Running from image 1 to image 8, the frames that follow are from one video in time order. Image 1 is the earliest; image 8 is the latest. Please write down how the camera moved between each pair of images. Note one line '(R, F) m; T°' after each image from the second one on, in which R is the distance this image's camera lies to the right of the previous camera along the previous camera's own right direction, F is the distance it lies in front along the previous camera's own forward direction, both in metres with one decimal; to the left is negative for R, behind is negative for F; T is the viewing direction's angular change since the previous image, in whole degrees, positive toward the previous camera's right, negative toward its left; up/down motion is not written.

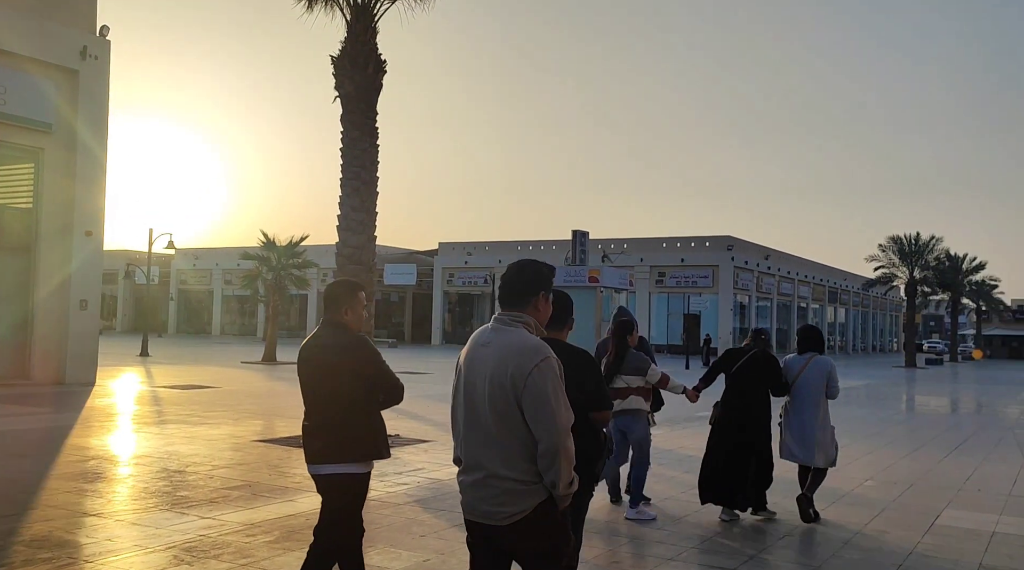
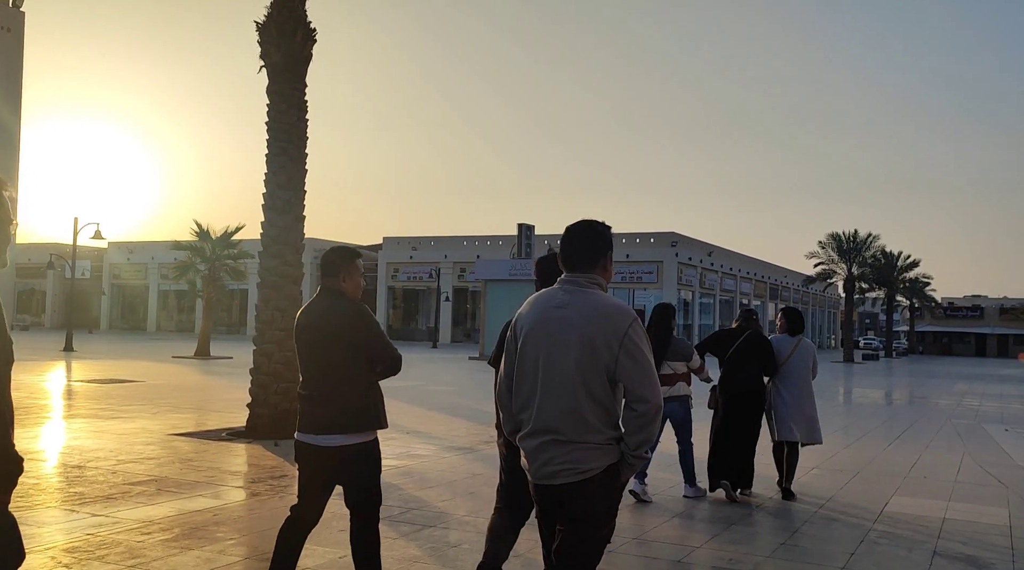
(+0.1, +0.4) m; +3°
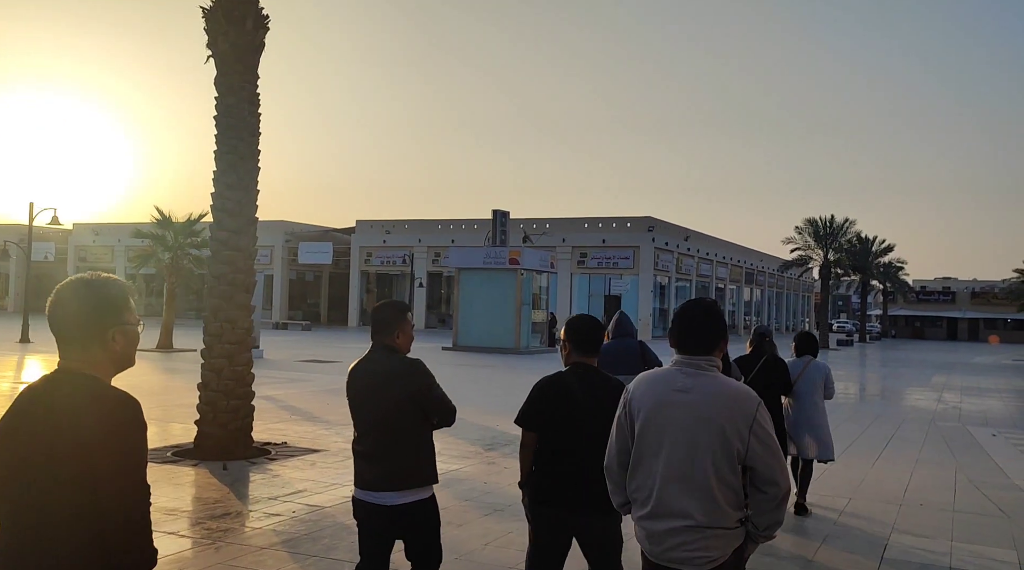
(+0.1, +0.7) m; +1°
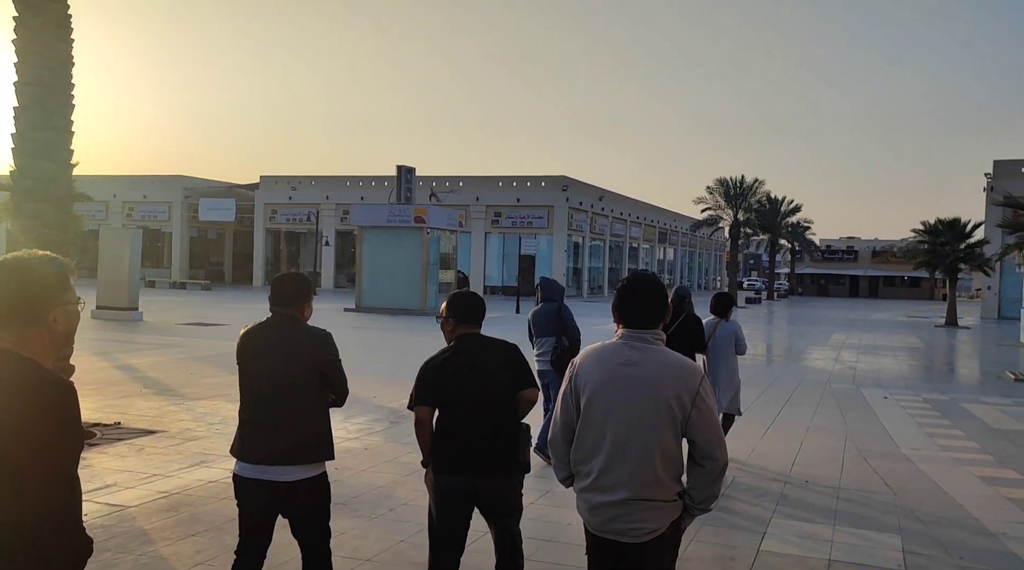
(+0.5, +0.8) m; +5°
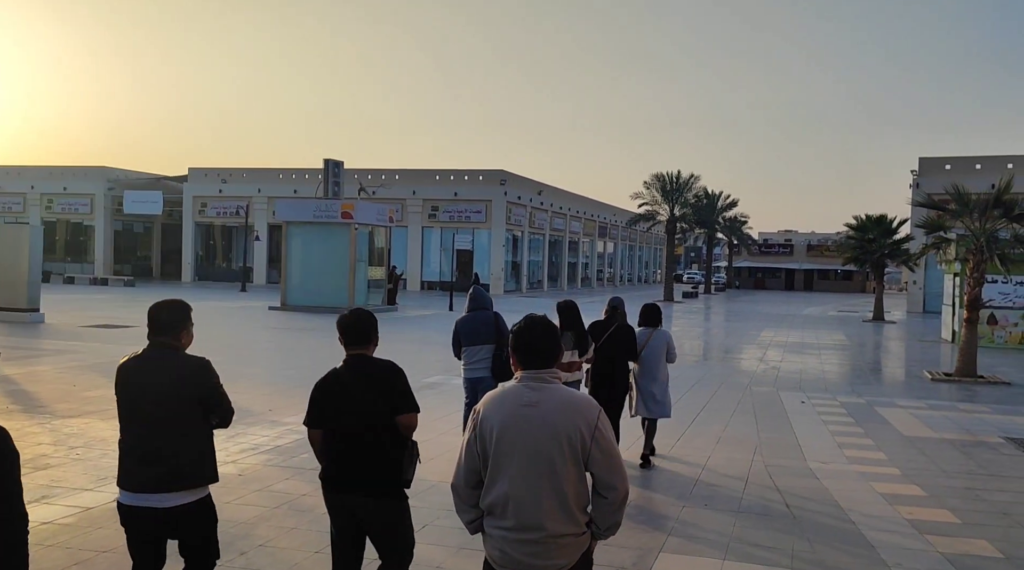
(+0.5, +0.5) m; +3°
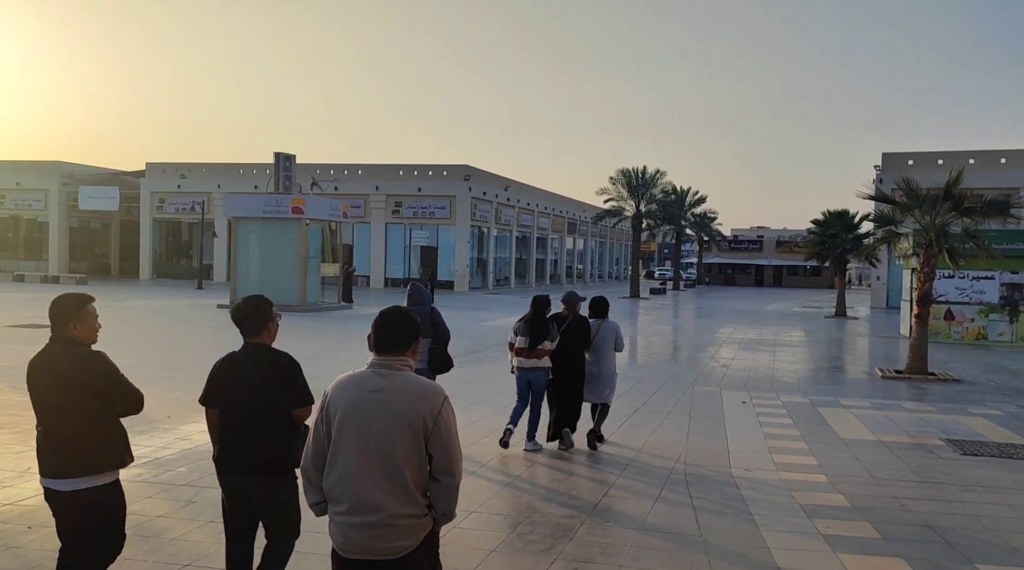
(+0.6, +0.6) m; +1°
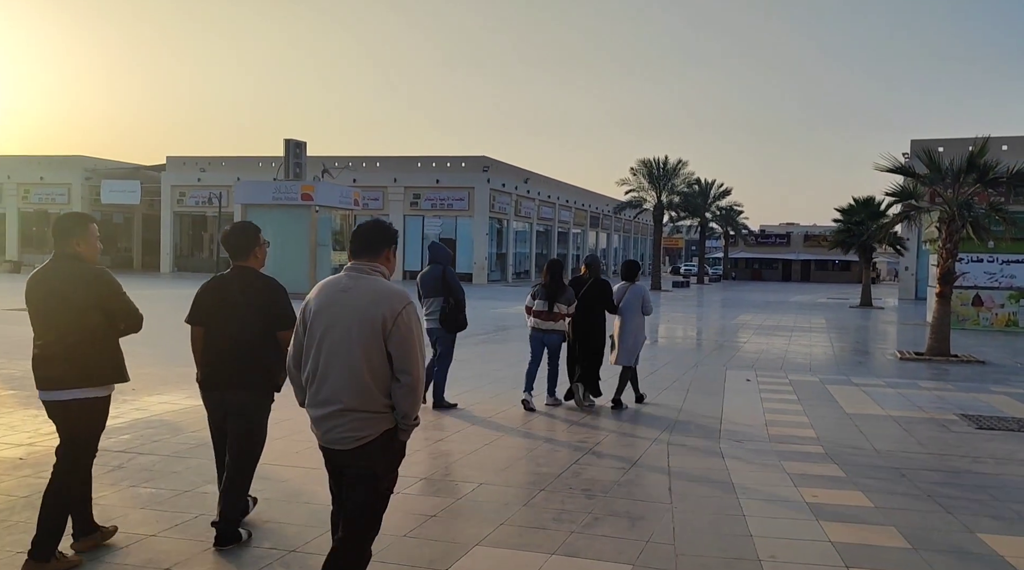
(+0.5, +0.7) m; -2°
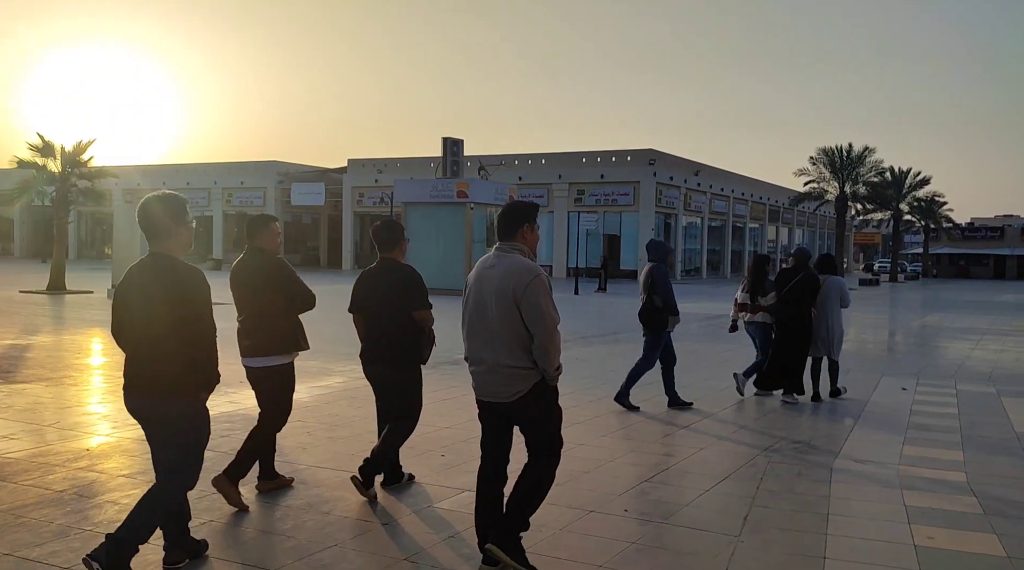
(+0.8, +0.9) m; -11°
